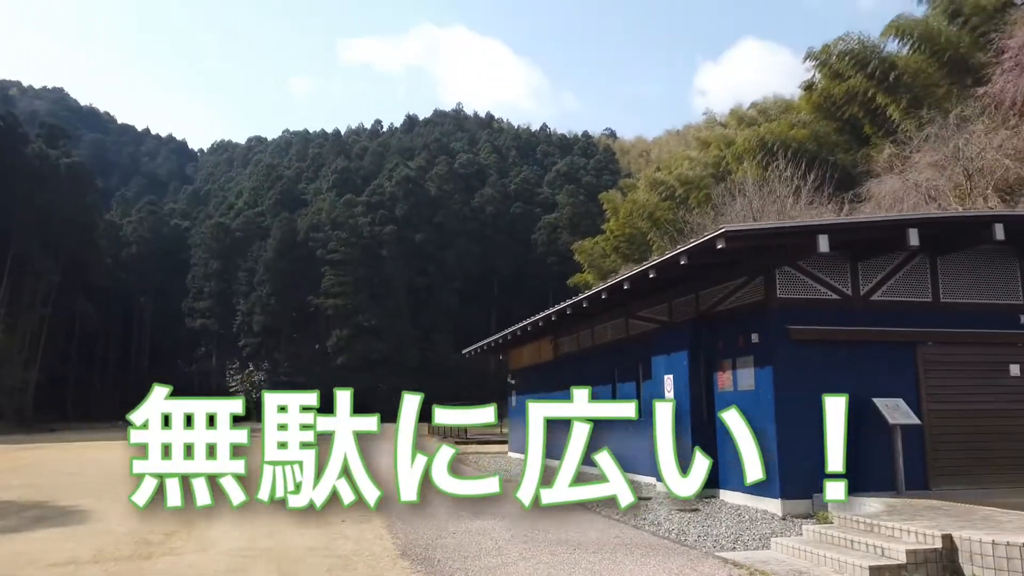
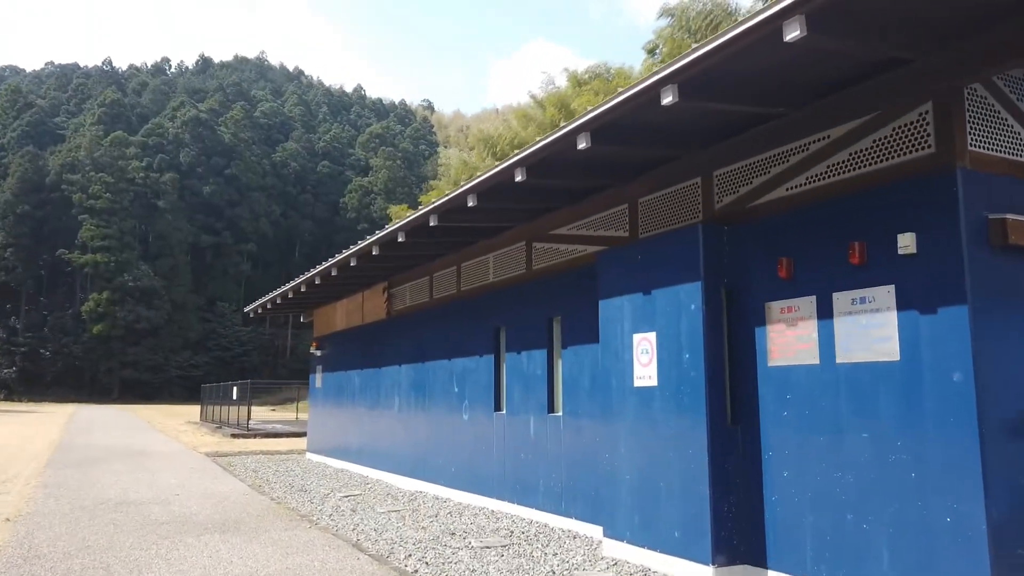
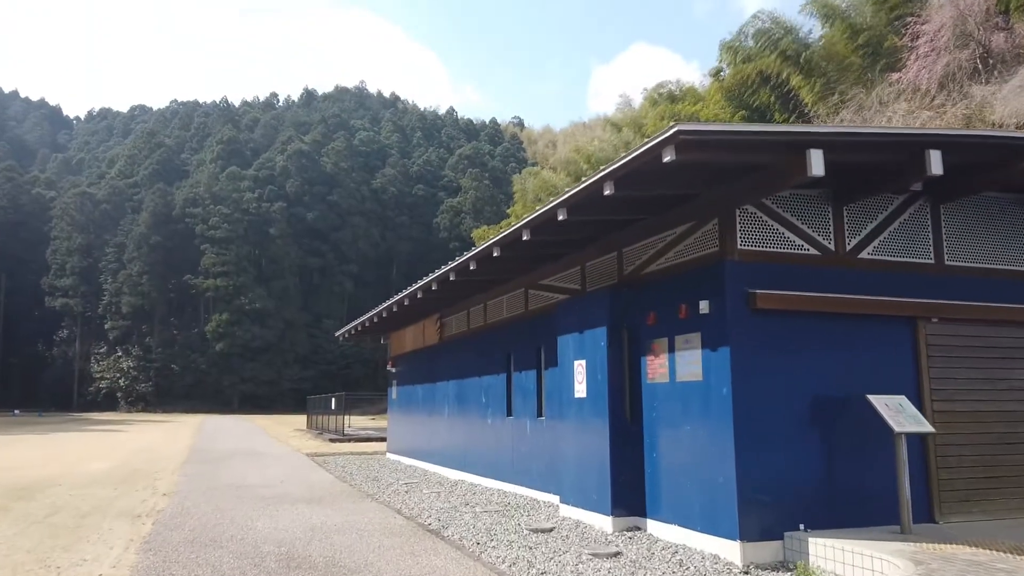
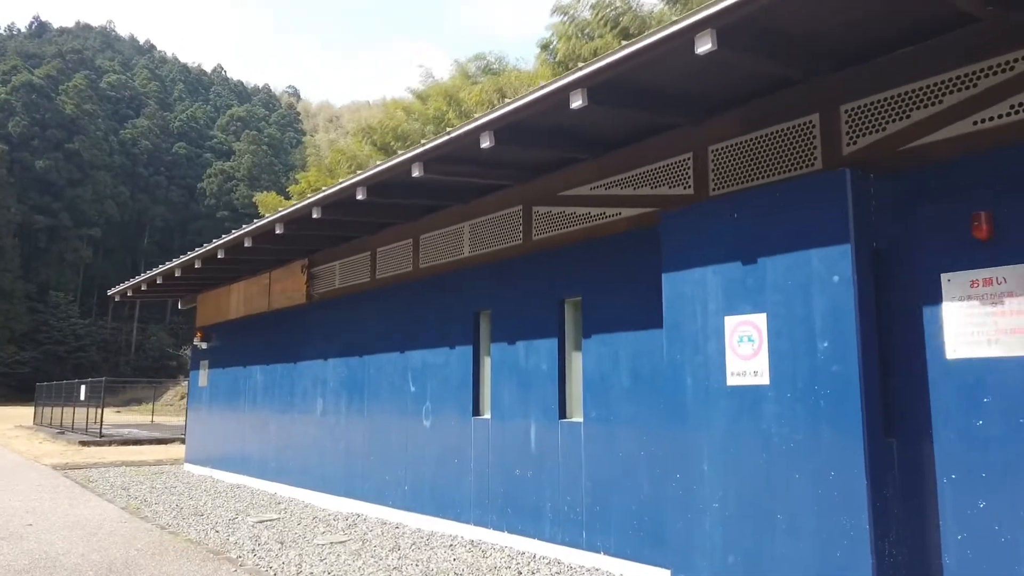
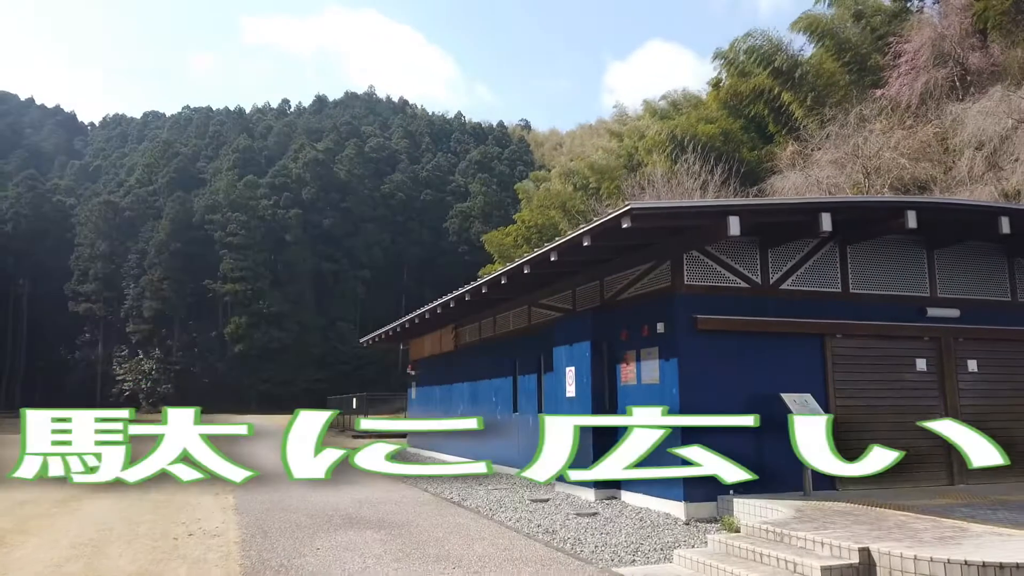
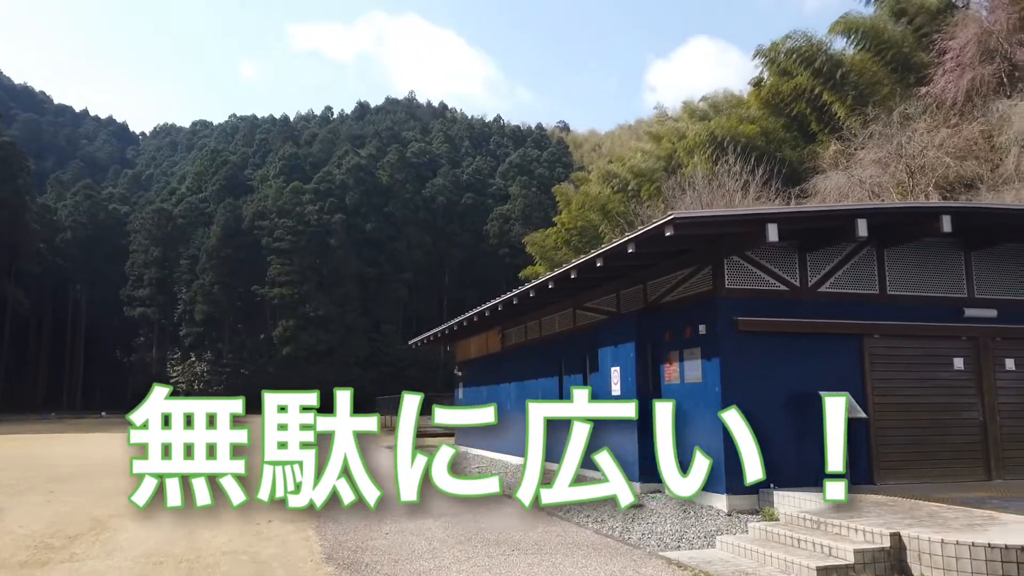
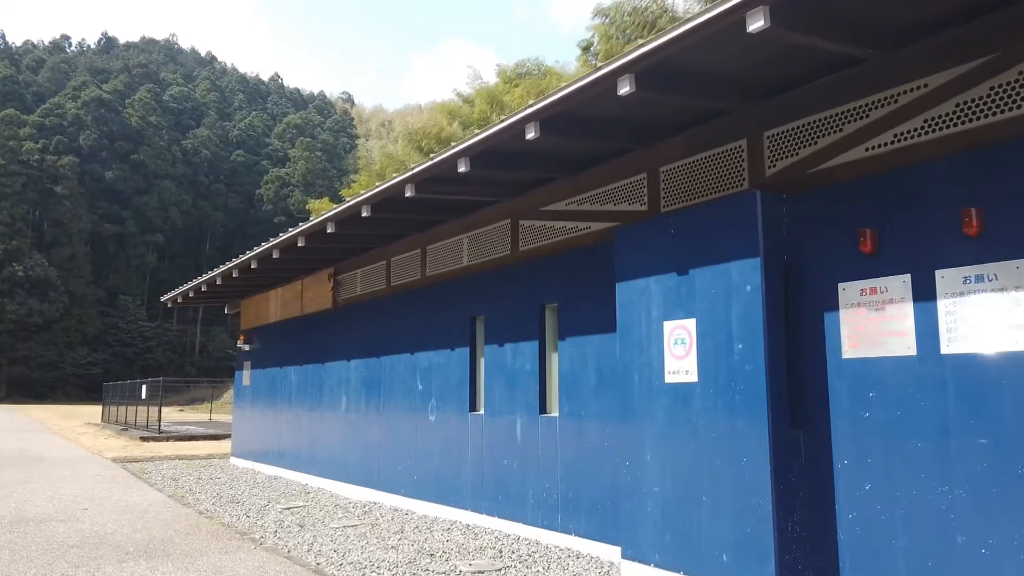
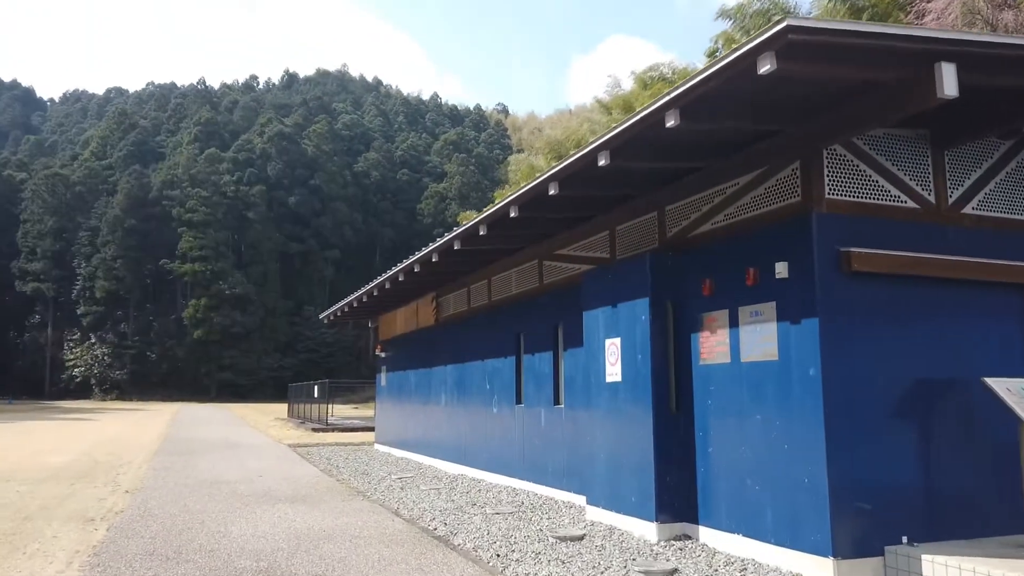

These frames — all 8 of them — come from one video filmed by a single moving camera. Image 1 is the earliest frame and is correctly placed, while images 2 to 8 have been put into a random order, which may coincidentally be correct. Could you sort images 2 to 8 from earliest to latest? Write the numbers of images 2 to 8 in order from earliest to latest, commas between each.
6, 5, 3, 8, 2, 7, 4
